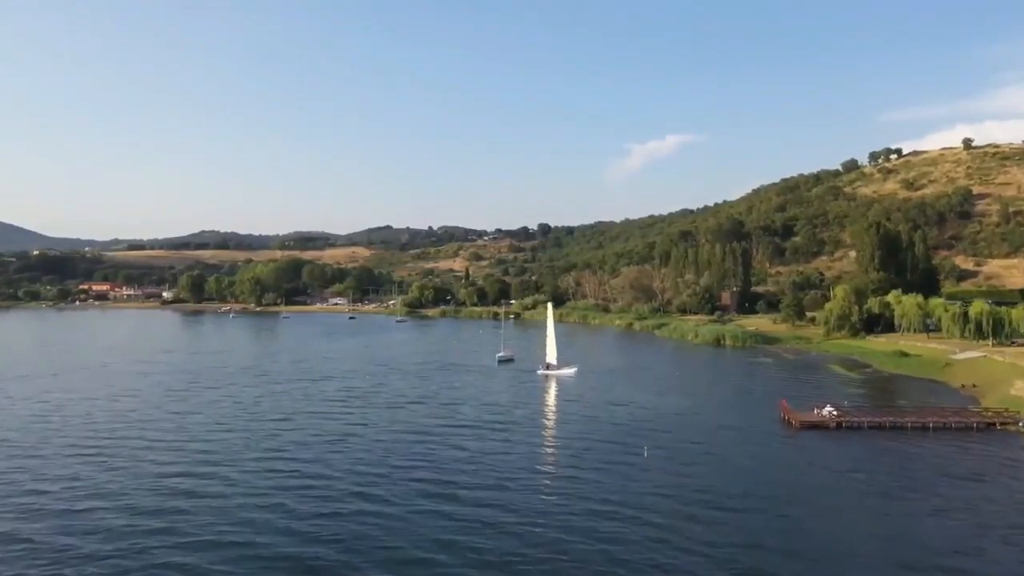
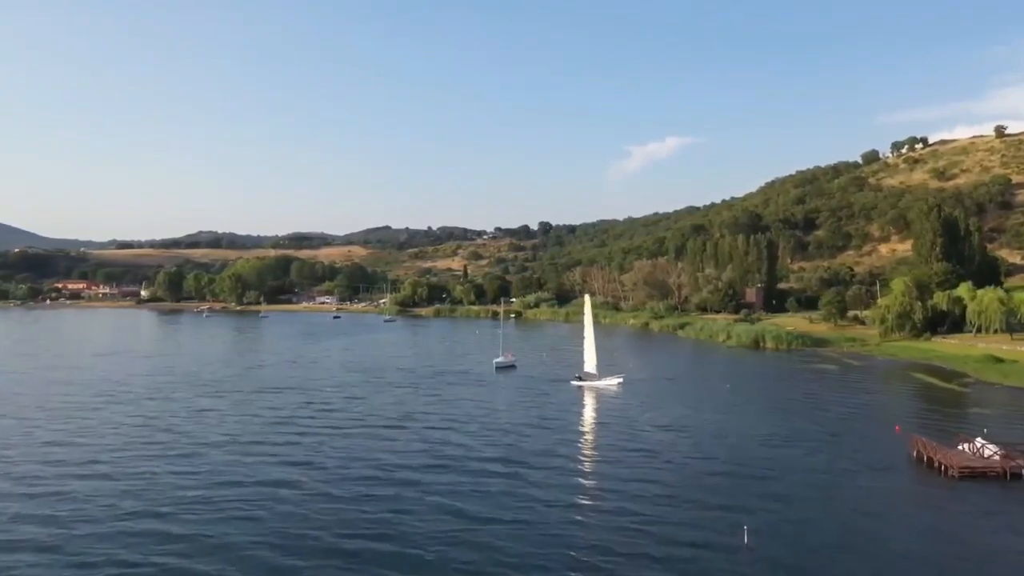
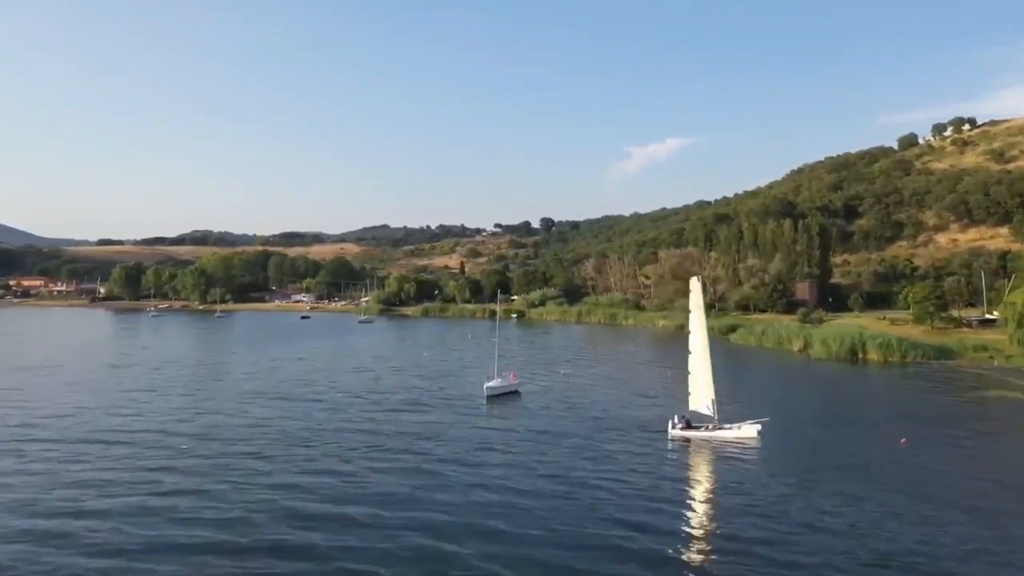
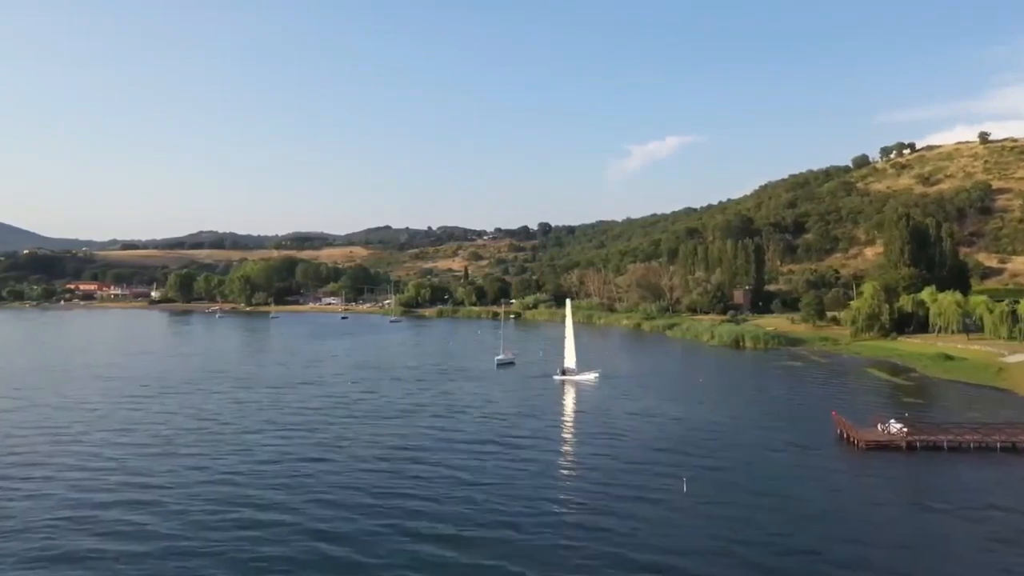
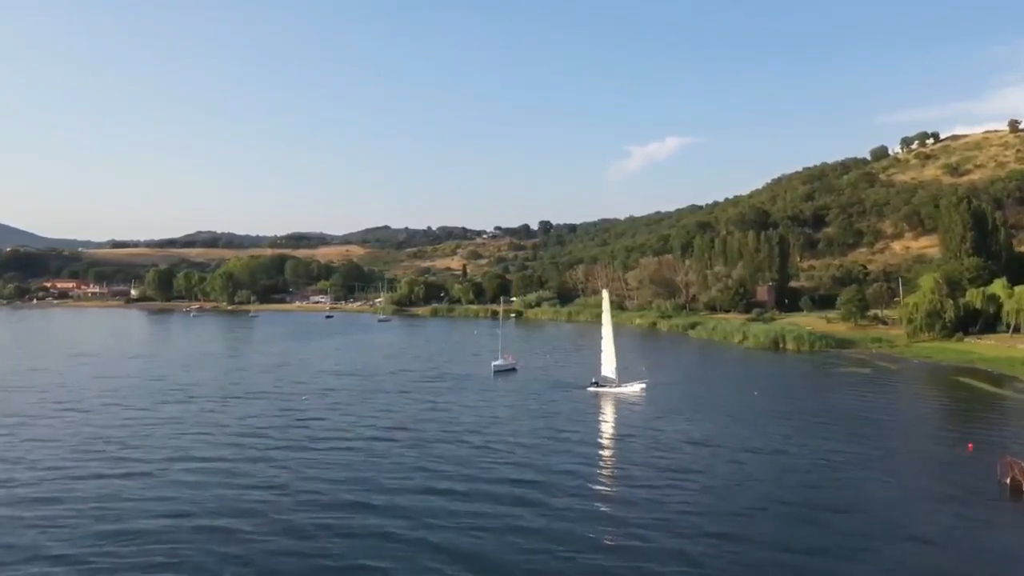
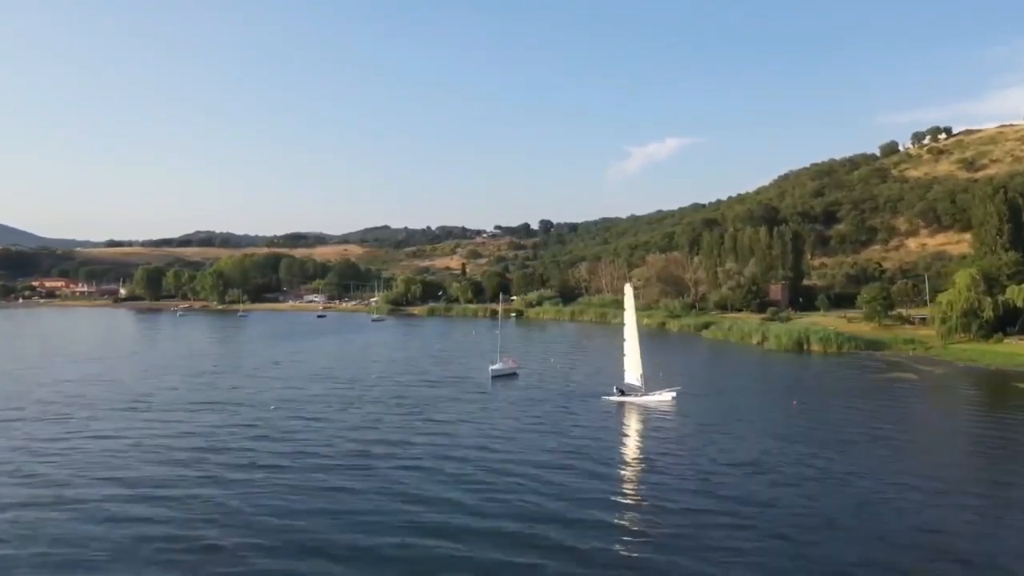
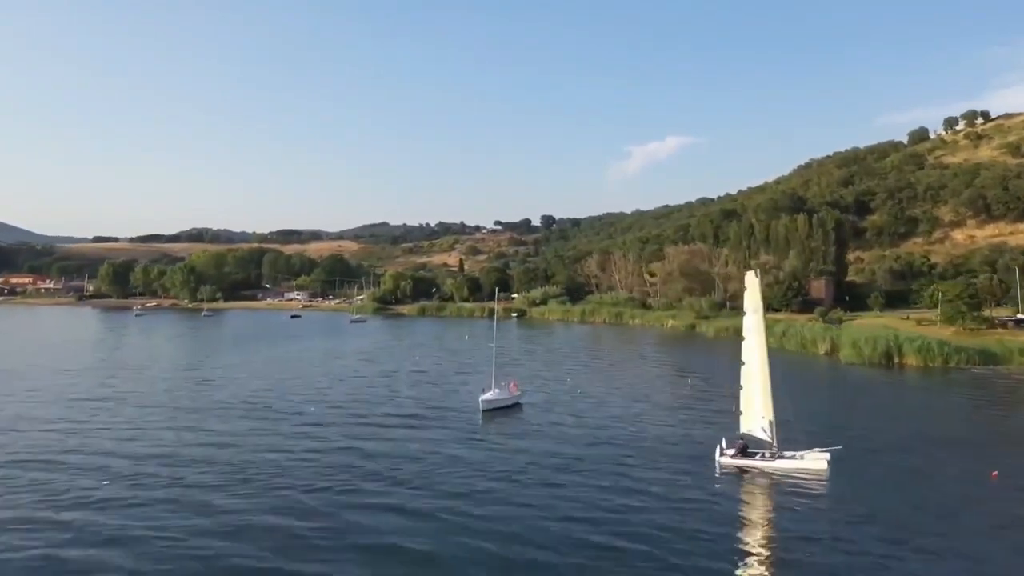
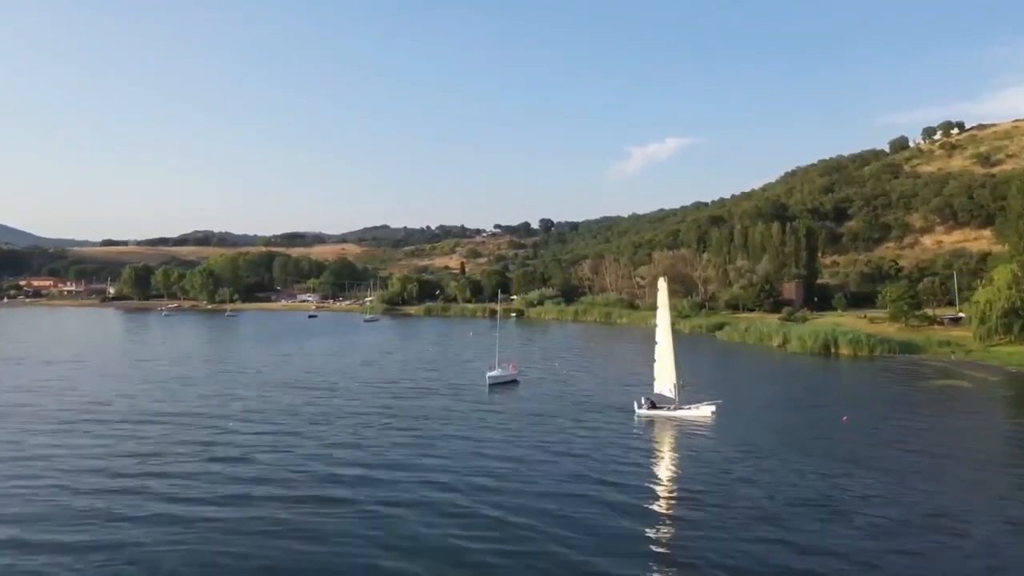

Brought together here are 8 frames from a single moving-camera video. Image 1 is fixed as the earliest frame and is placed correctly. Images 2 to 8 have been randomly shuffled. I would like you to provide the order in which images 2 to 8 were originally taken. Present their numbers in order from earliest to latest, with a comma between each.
4, 2, 5, 6, 8, 3, 7
